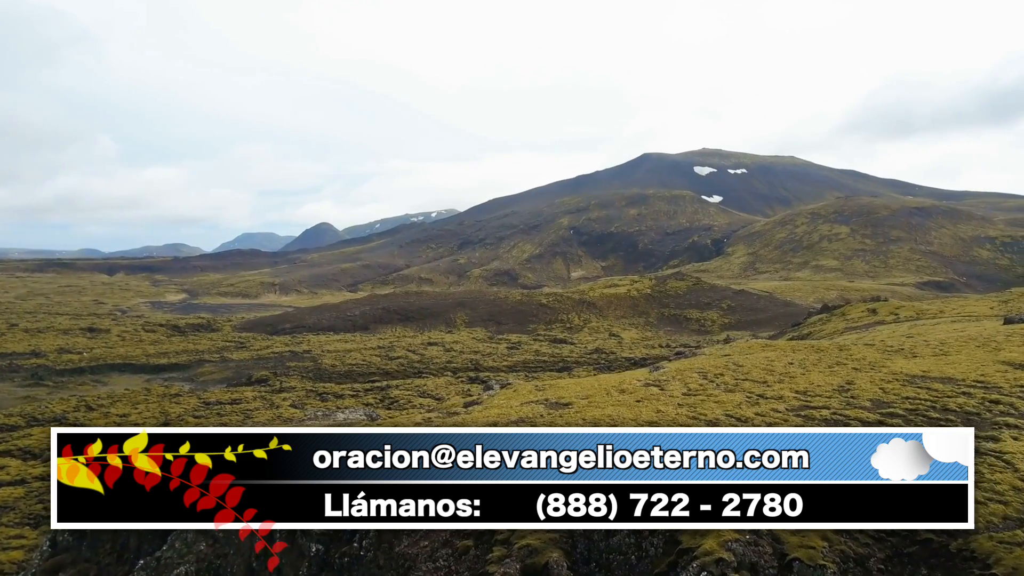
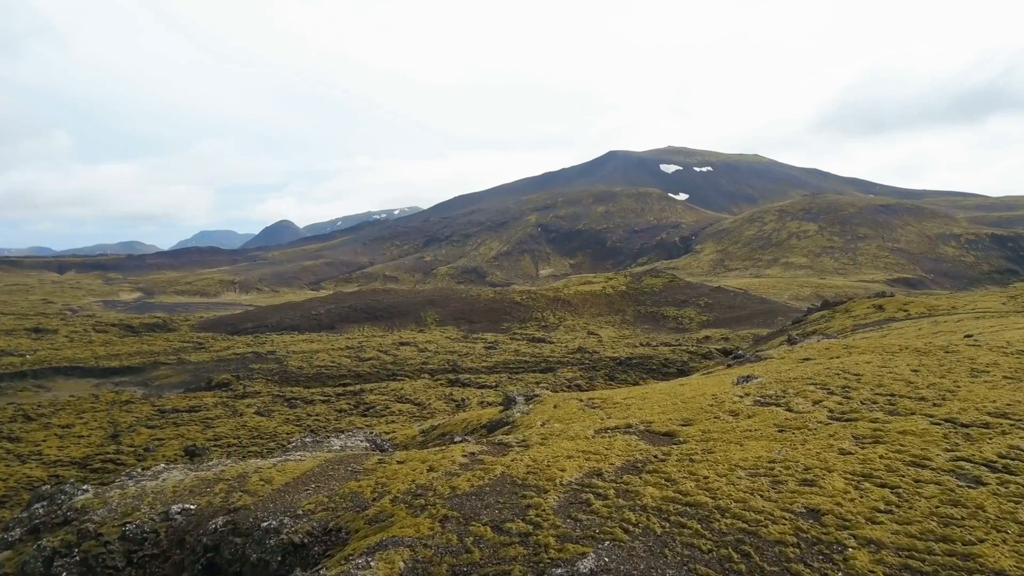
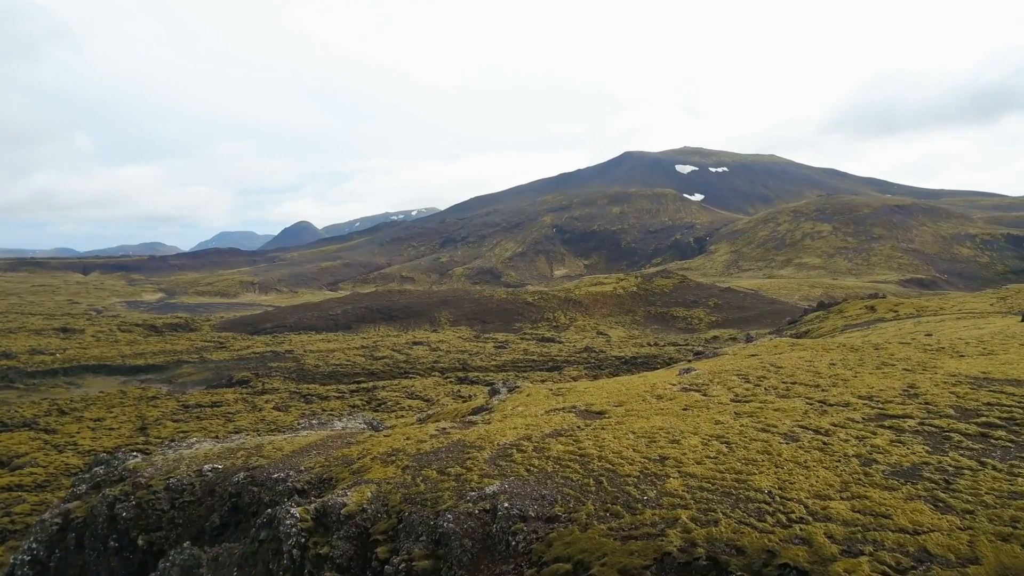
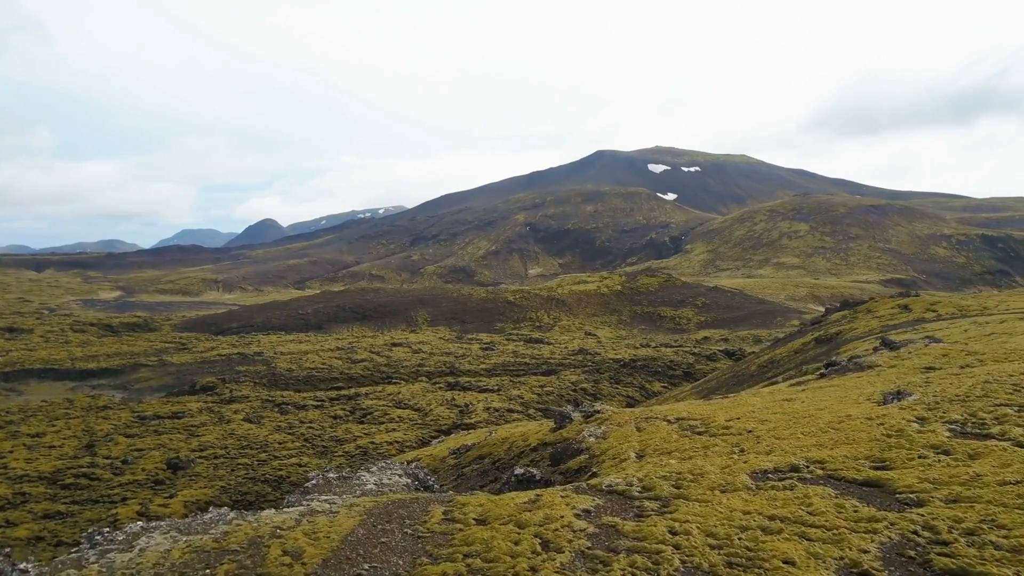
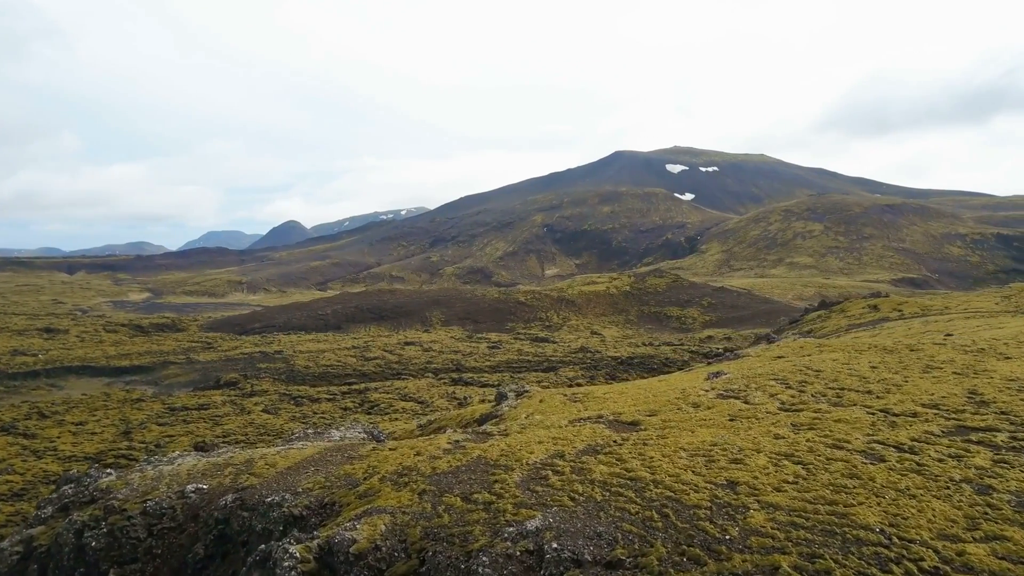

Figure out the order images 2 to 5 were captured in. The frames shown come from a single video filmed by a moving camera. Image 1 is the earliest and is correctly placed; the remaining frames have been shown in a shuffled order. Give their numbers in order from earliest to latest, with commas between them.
3, 5, 2, 4
